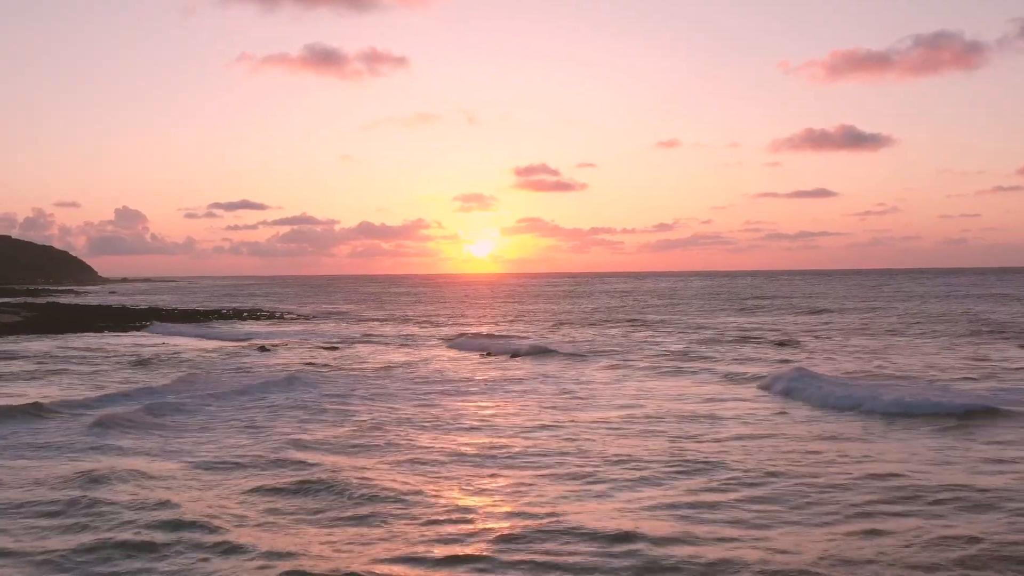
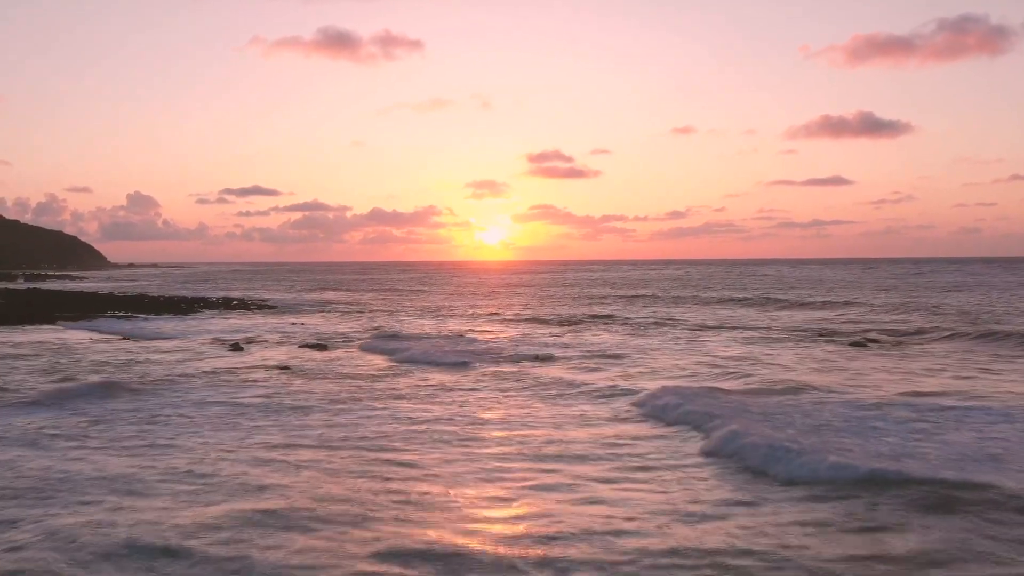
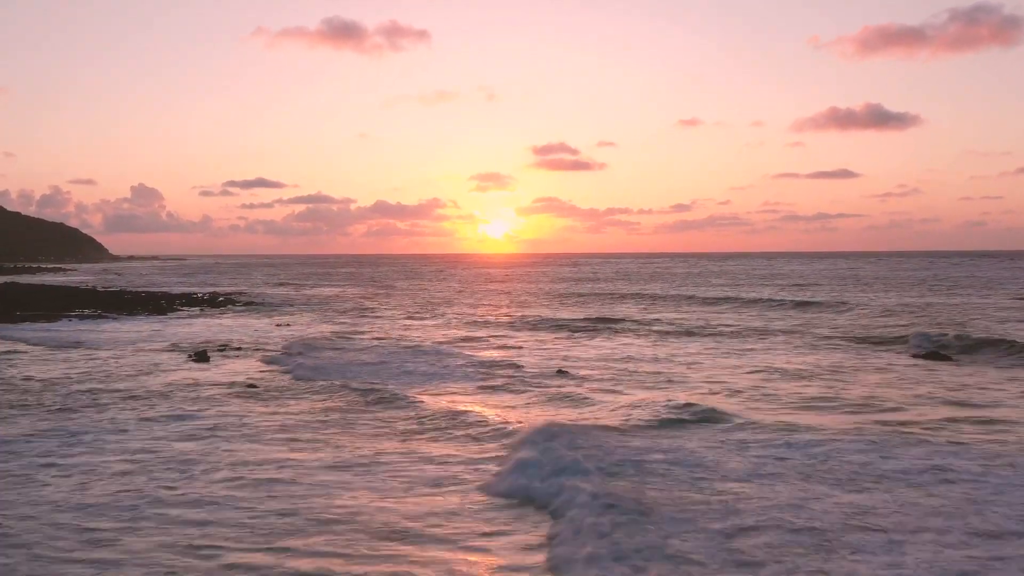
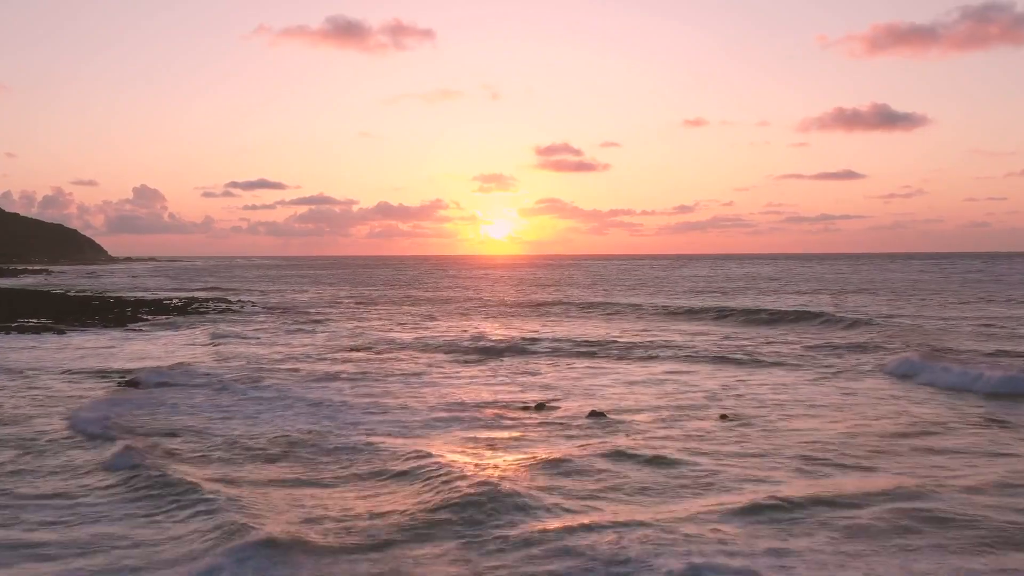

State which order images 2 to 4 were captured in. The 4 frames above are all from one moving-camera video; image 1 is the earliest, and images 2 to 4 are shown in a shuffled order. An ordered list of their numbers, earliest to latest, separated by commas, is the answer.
2, 3, 4
